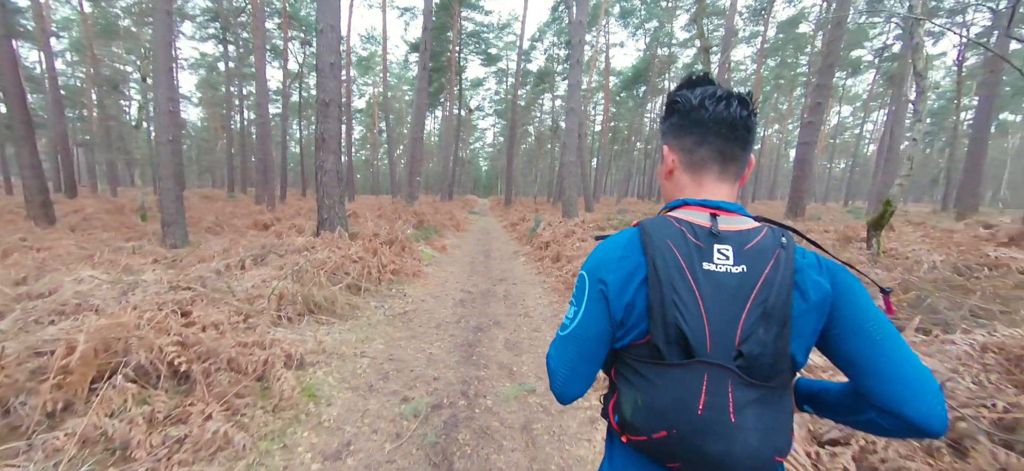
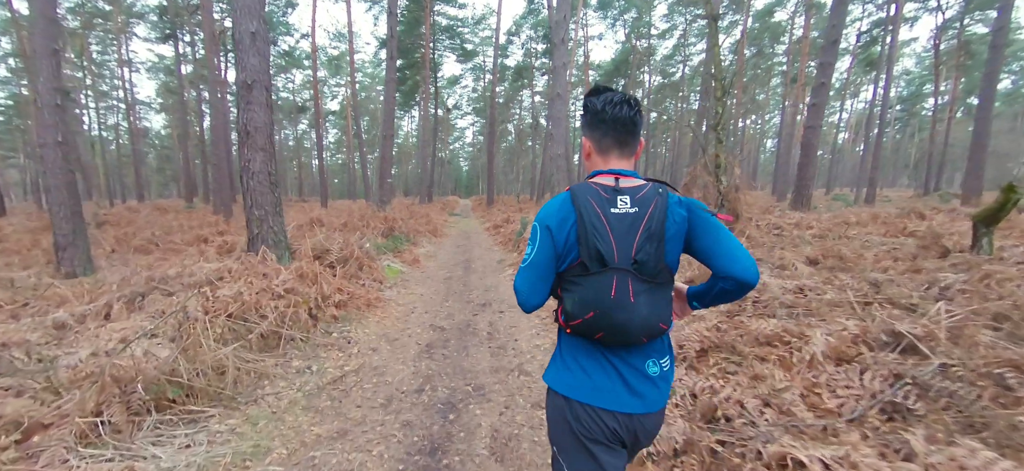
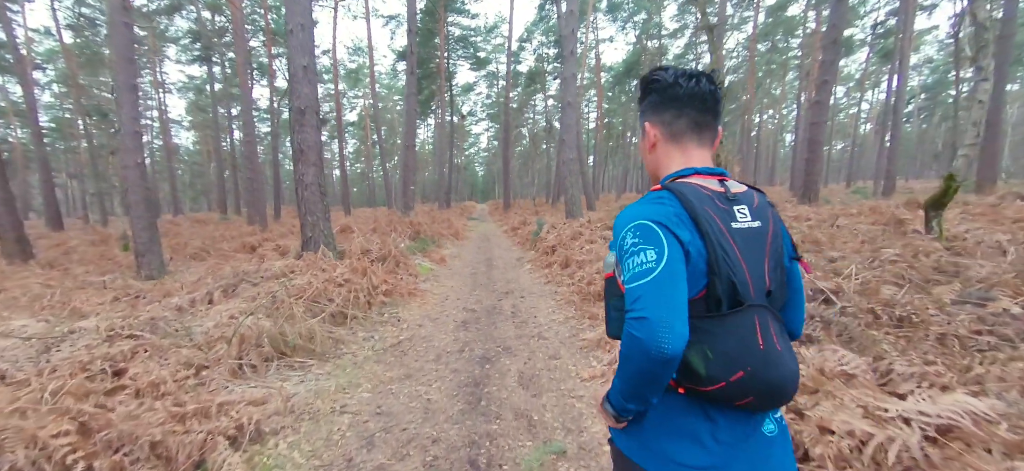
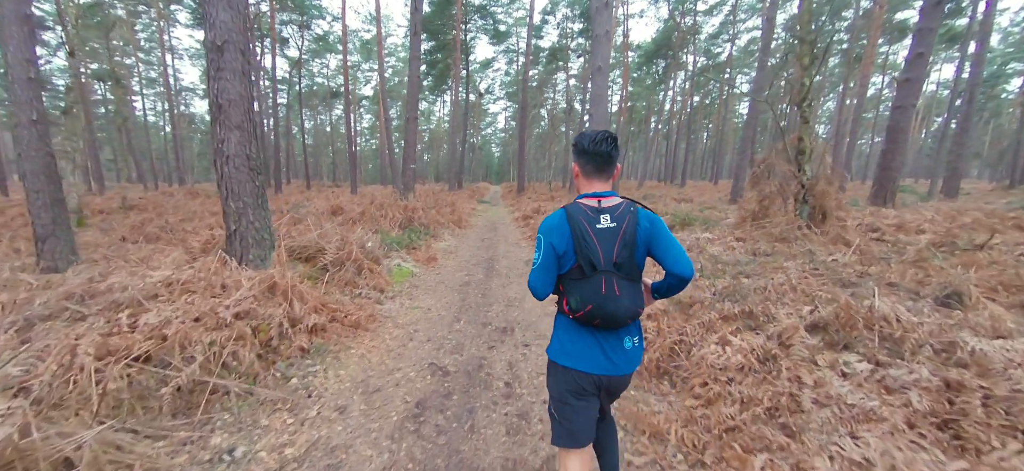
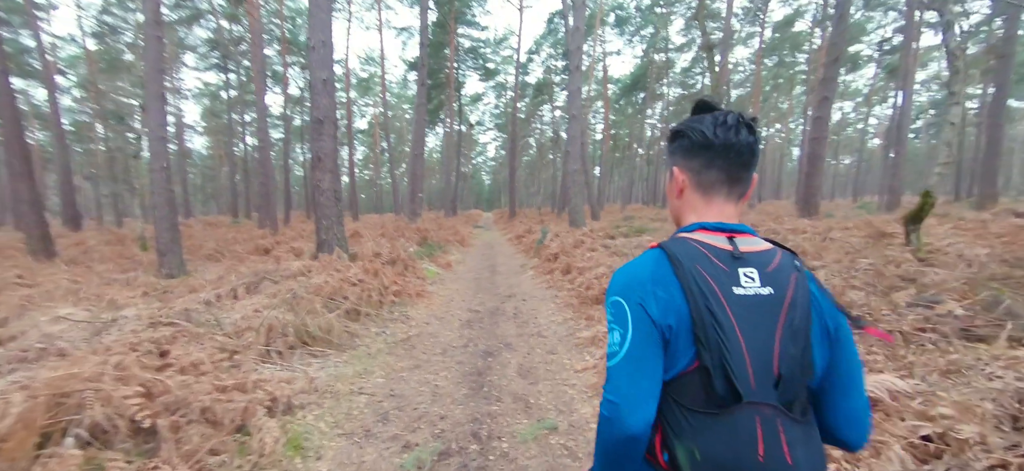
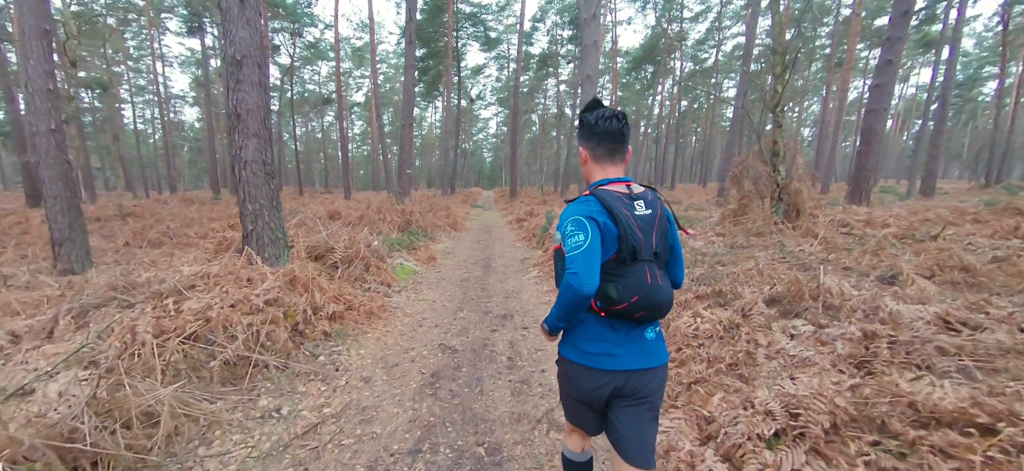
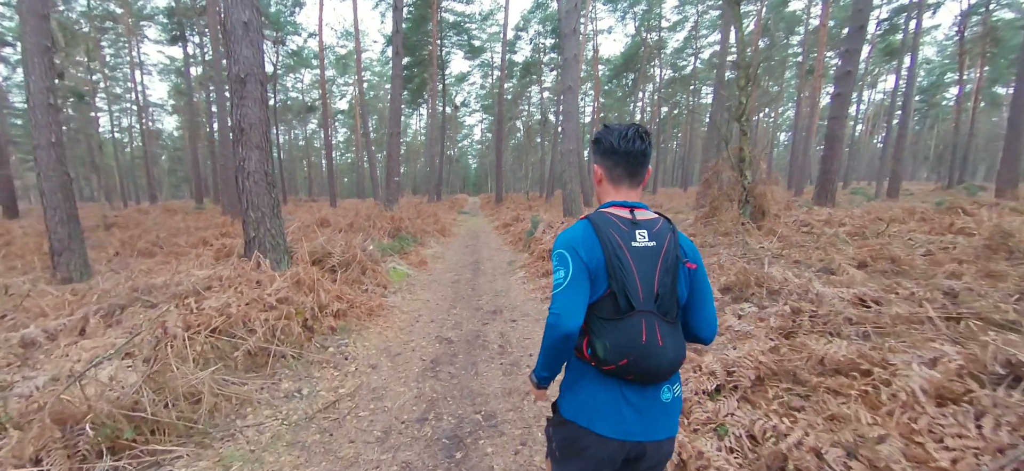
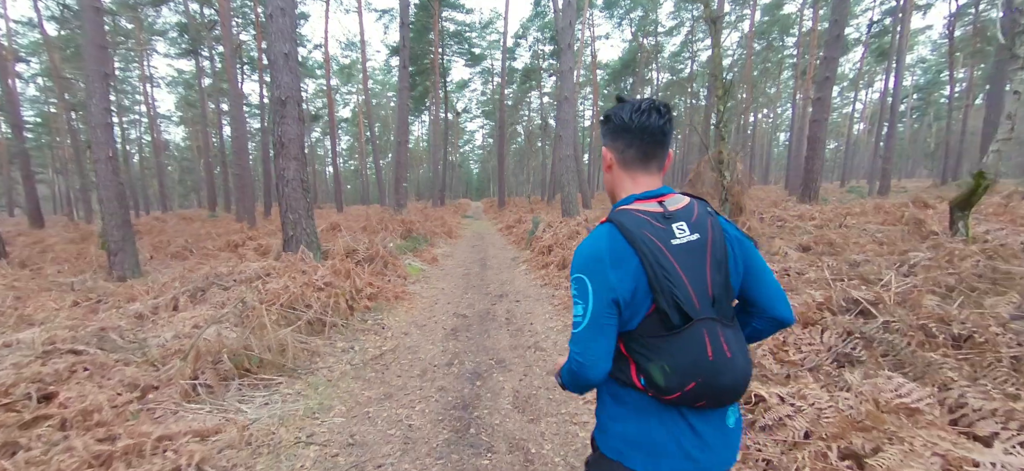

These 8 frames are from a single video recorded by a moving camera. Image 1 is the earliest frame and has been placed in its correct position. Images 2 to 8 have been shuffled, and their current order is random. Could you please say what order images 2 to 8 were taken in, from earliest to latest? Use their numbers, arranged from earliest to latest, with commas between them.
5, 3, 8, 2, 7, 6, 4
